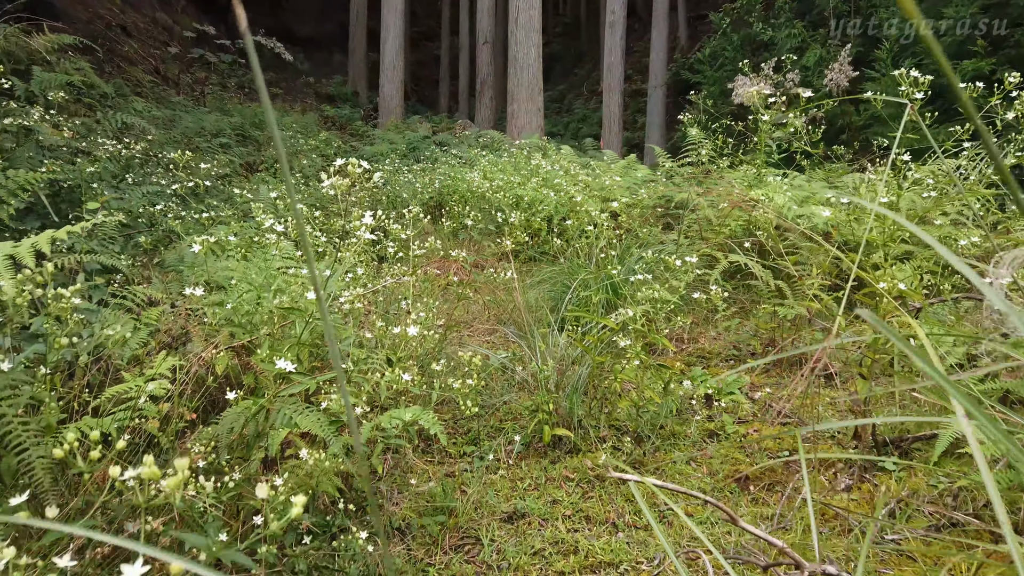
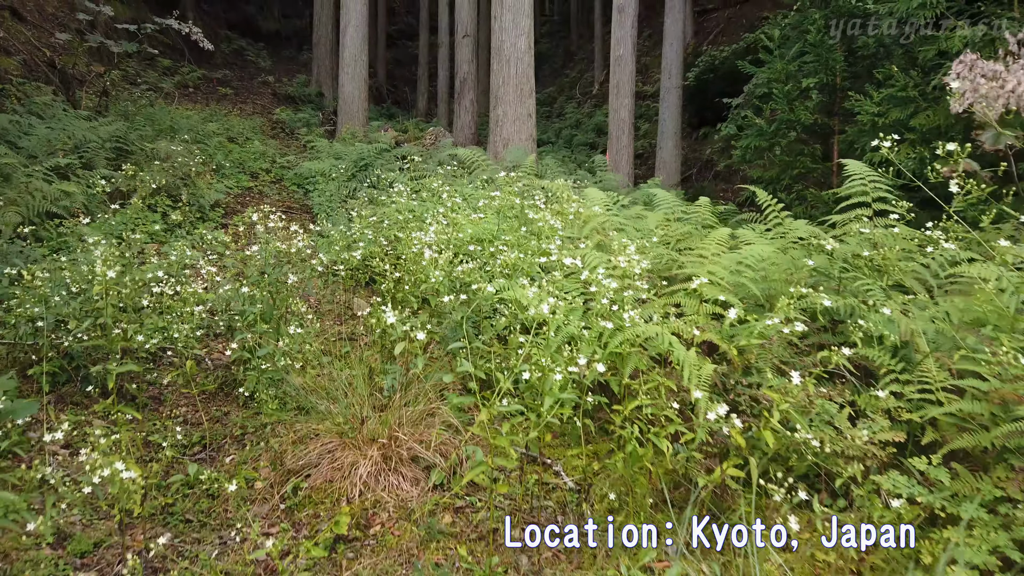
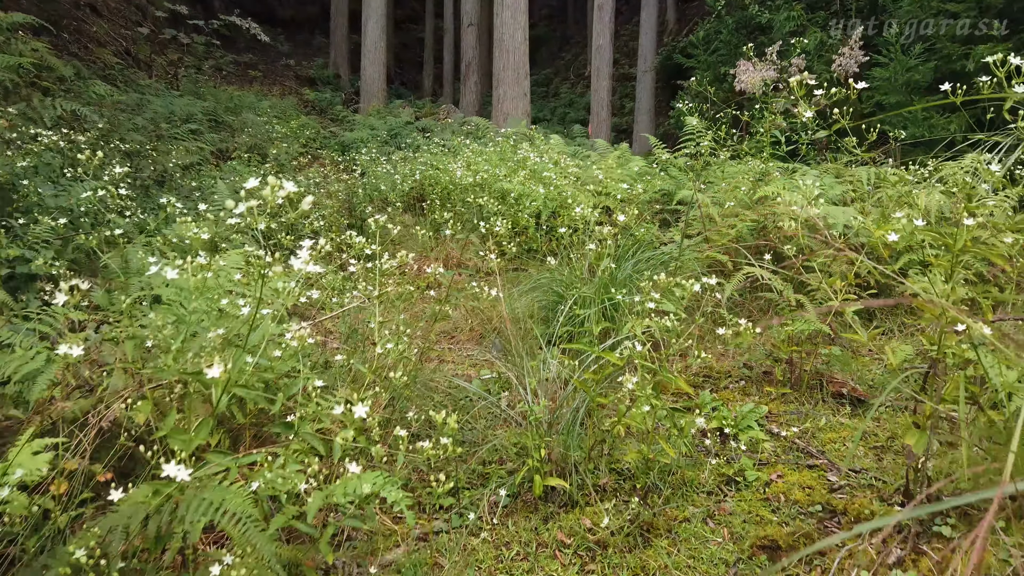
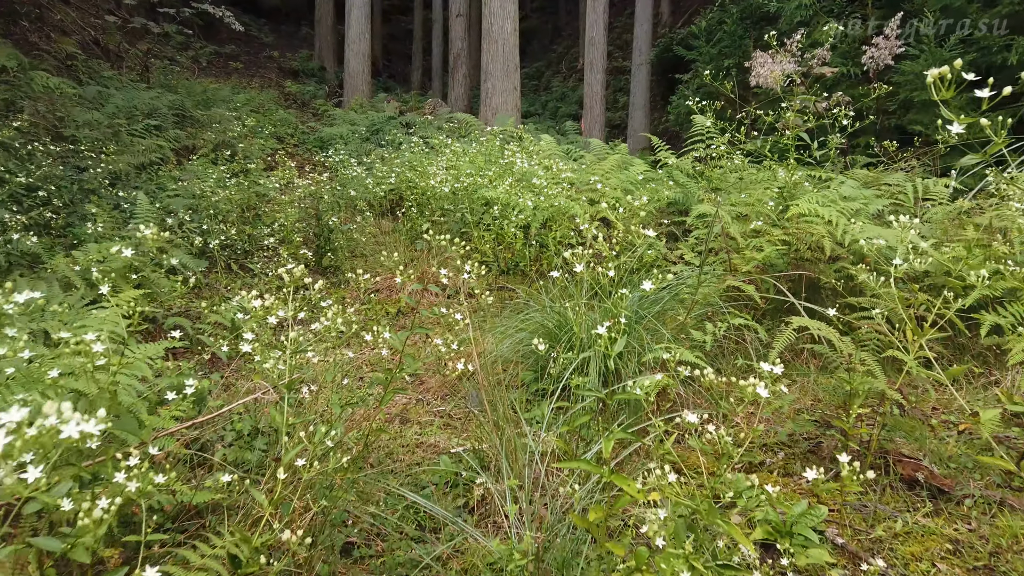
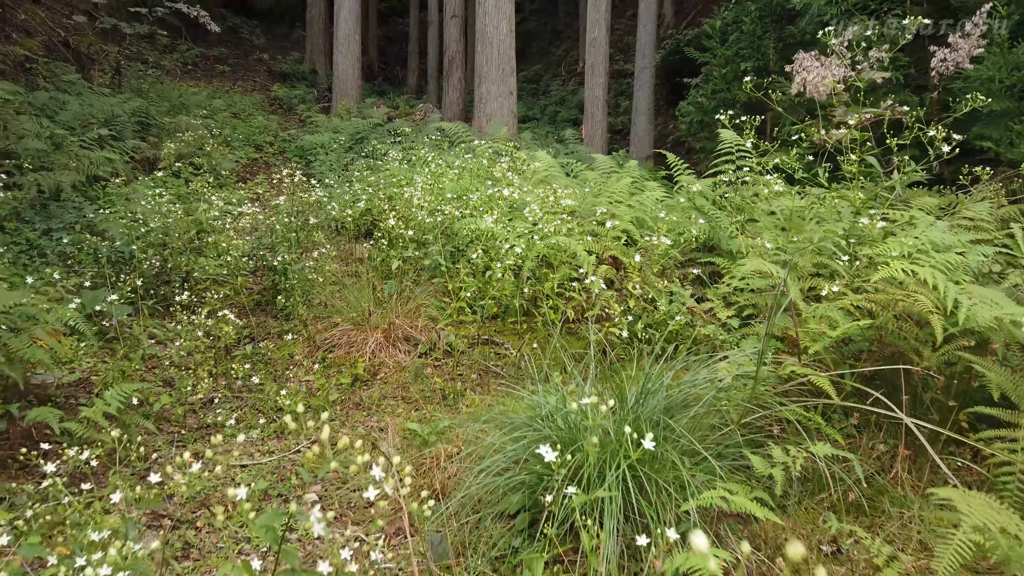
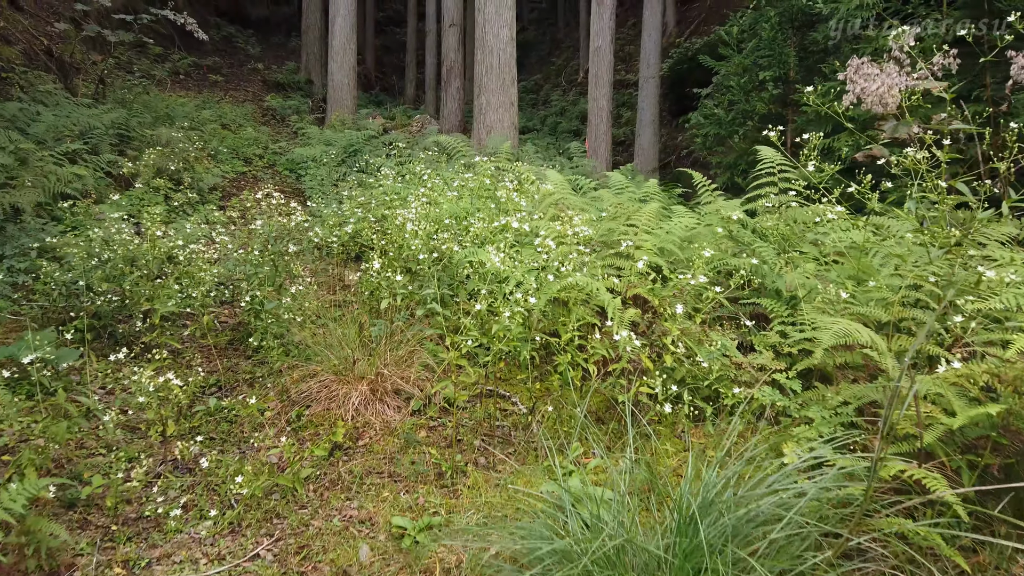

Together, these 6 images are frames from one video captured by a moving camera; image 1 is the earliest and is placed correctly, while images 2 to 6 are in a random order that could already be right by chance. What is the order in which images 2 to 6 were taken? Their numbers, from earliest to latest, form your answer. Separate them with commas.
3, 4, 5, 6, 2
